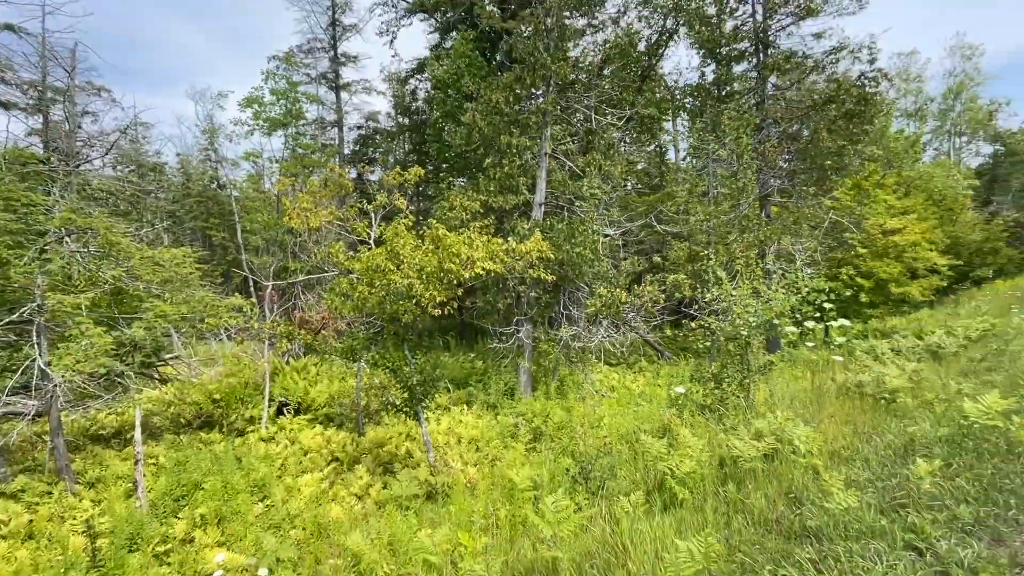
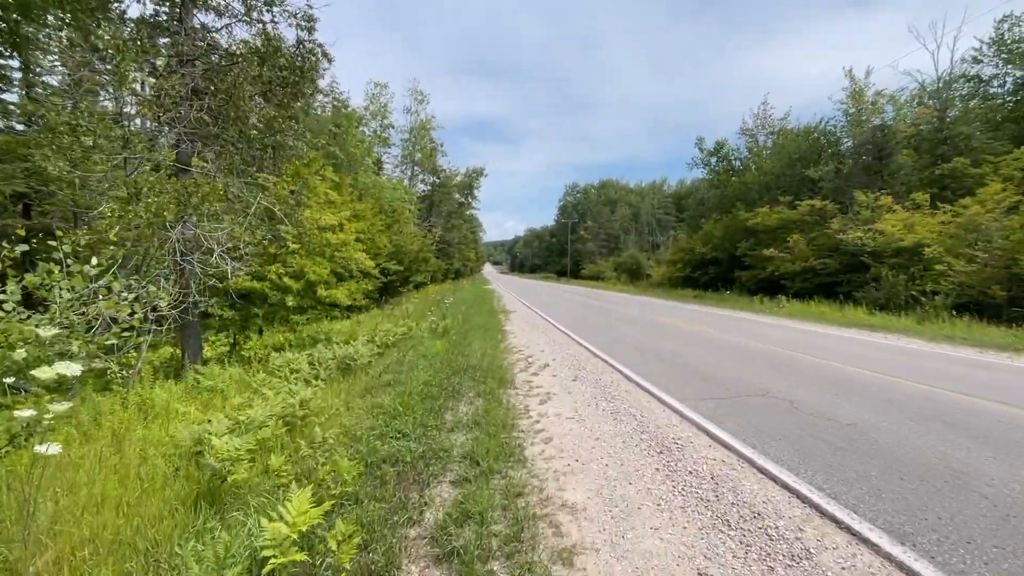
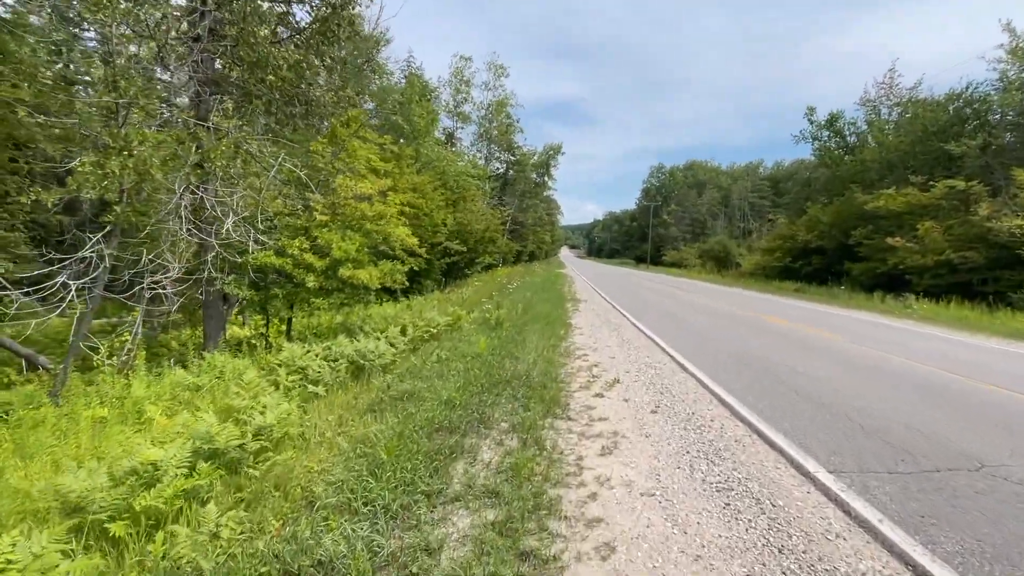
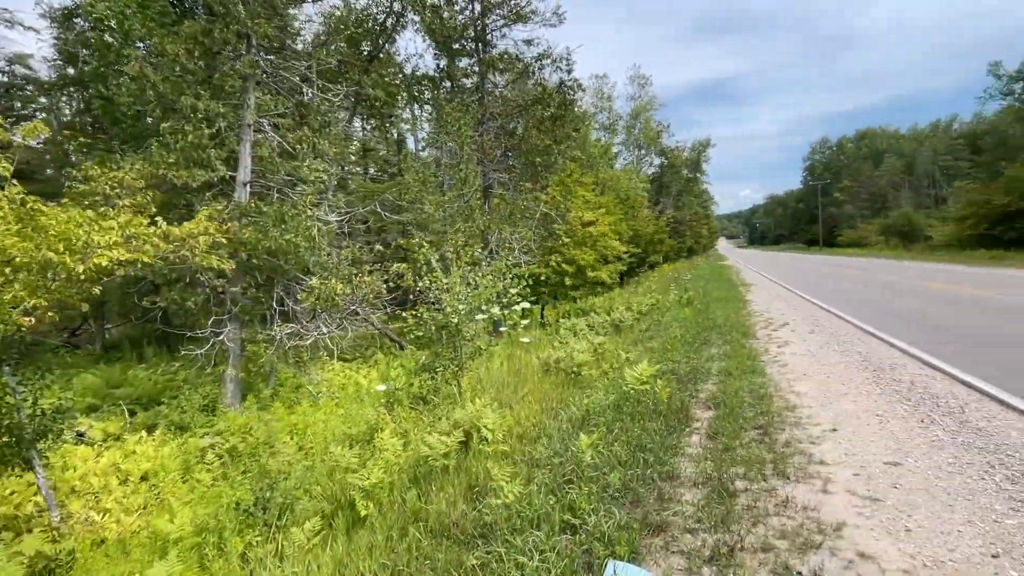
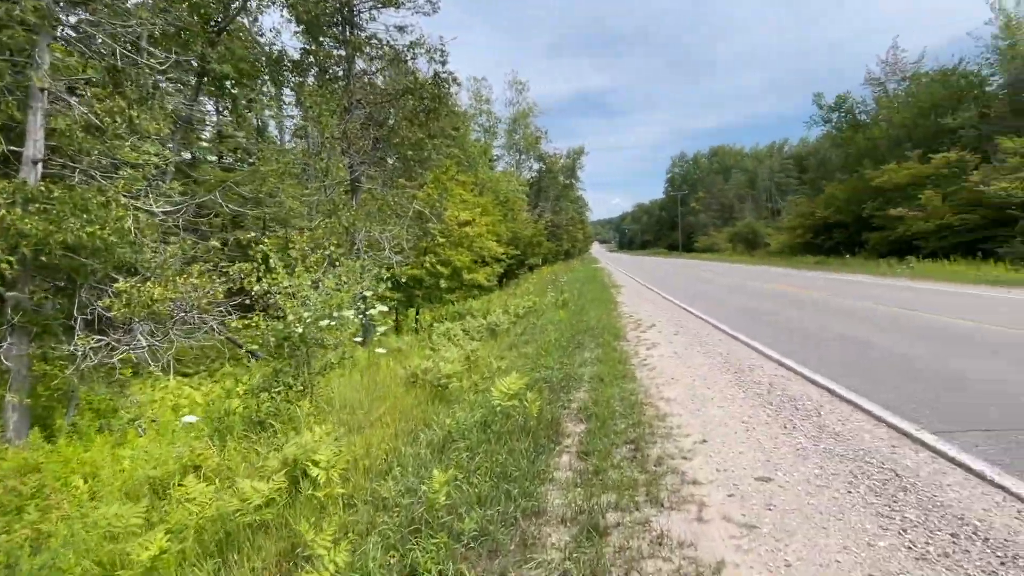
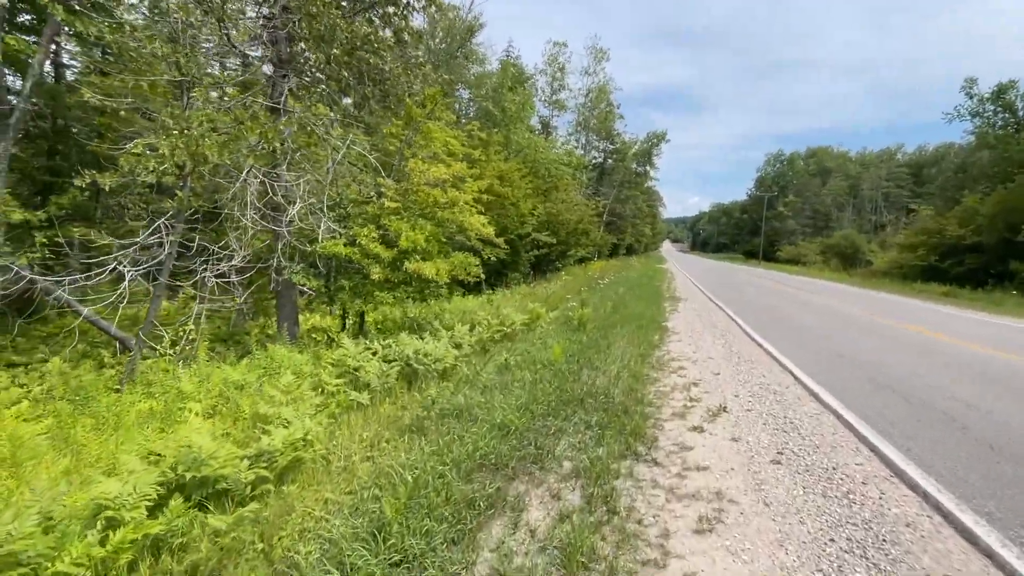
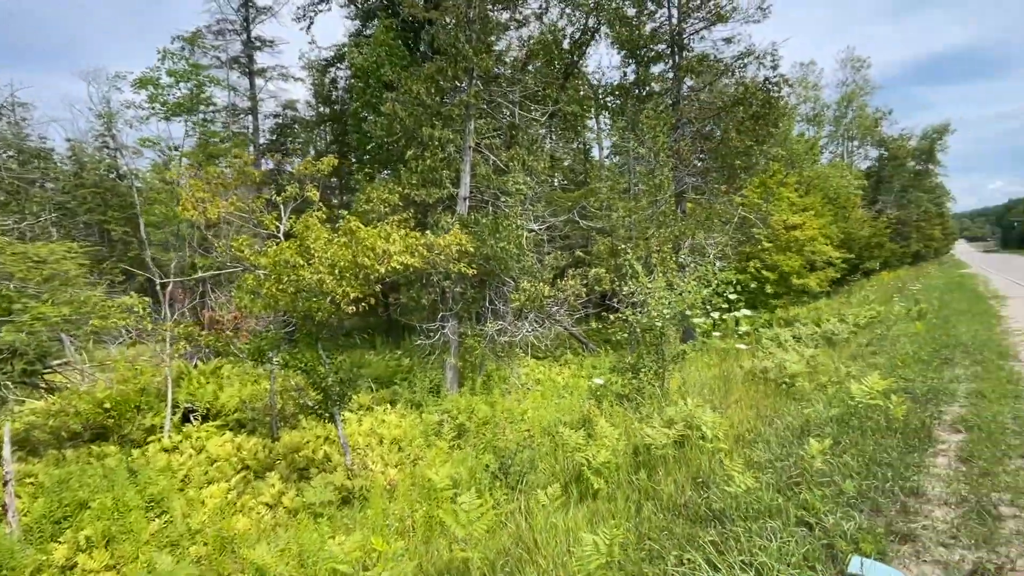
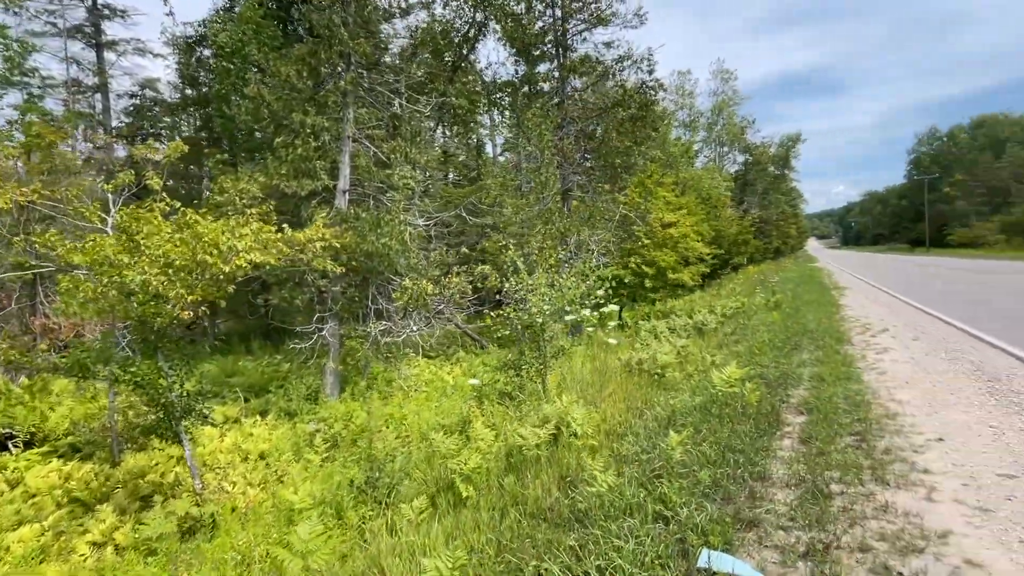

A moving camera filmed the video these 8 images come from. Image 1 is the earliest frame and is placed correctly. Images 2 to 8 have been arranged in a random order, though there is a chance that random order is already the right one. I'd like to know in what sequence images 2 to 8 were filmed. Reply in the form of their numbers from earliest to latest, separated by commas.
7, 8, 4, 5, 2, 3, 6
